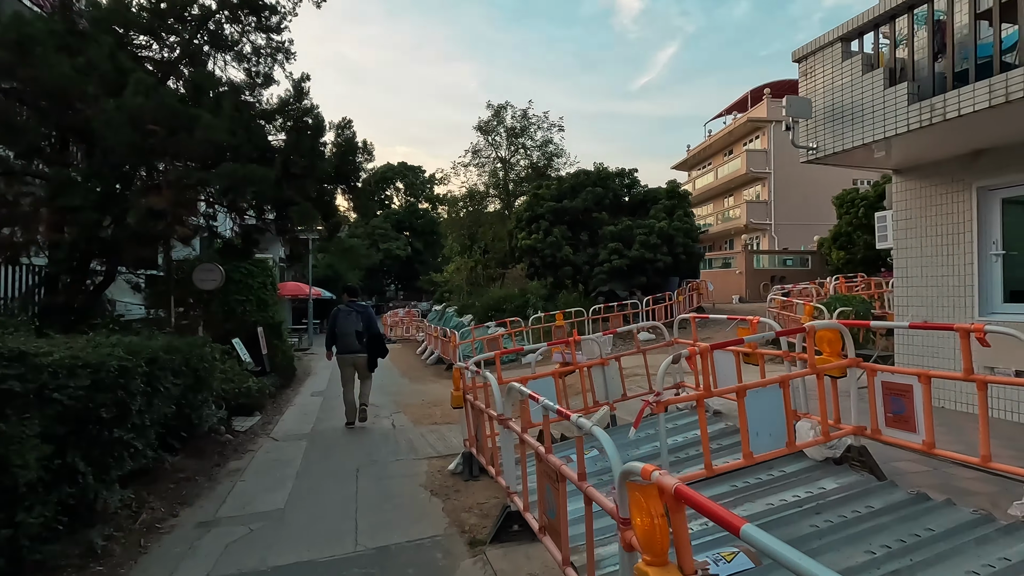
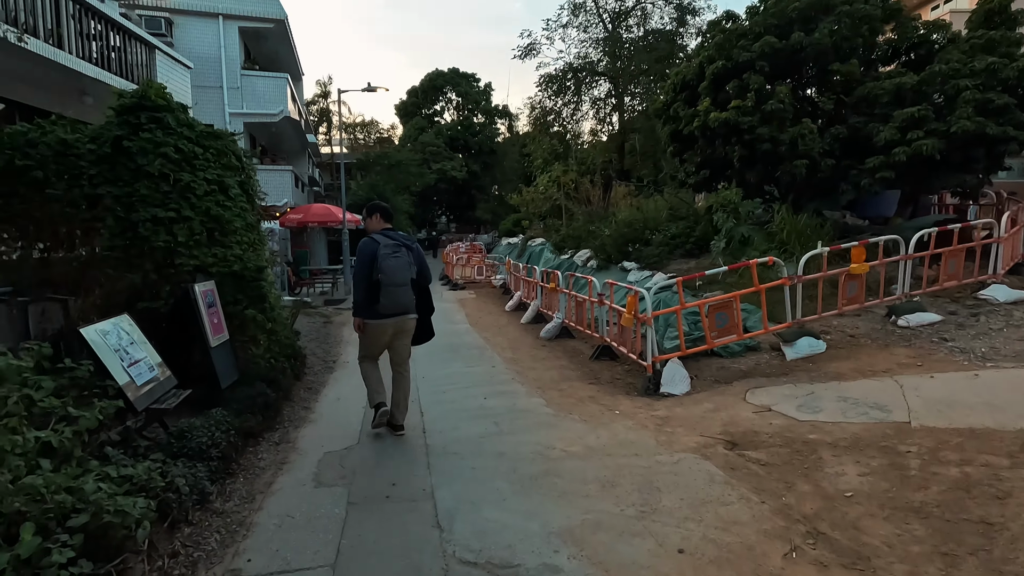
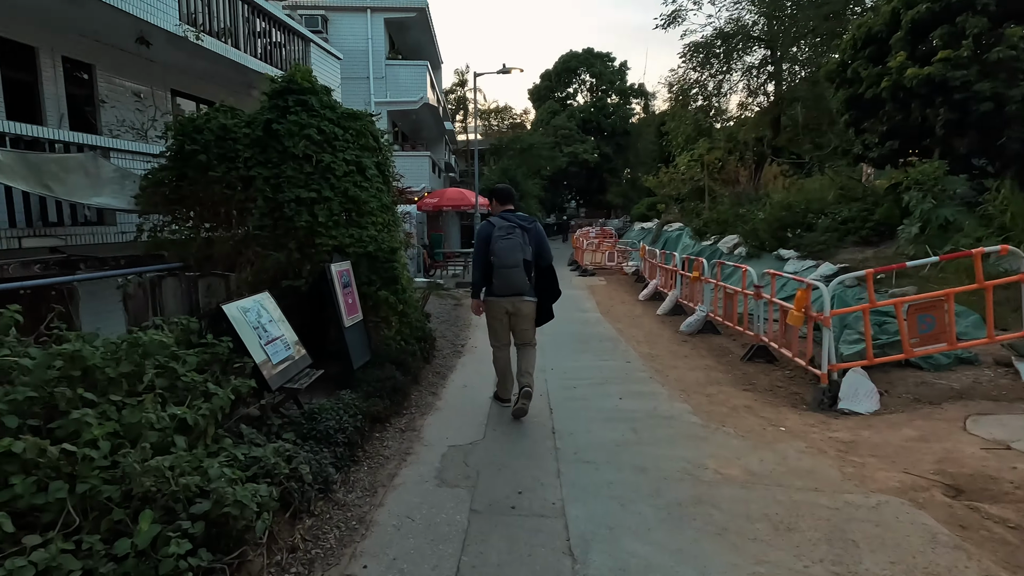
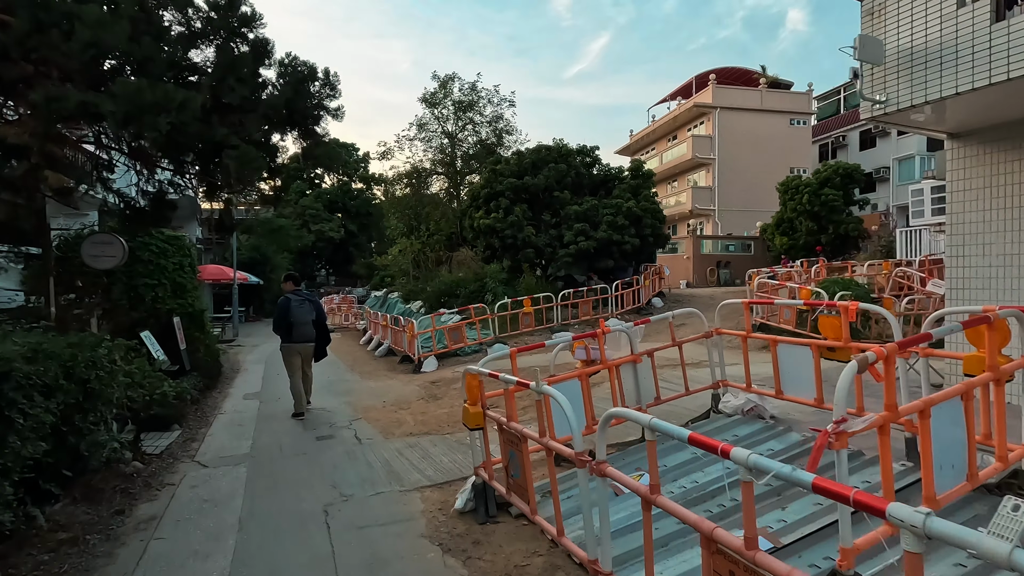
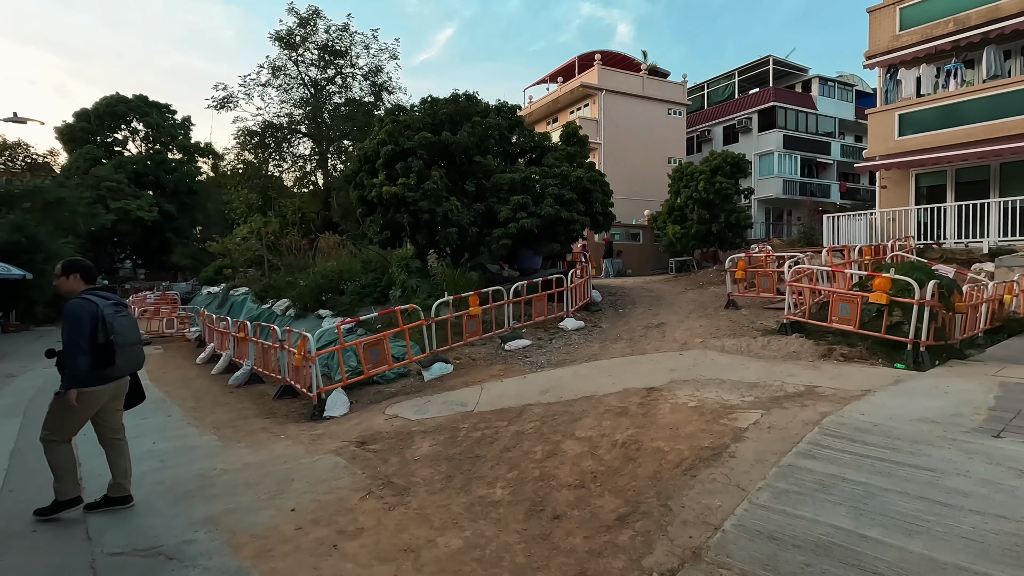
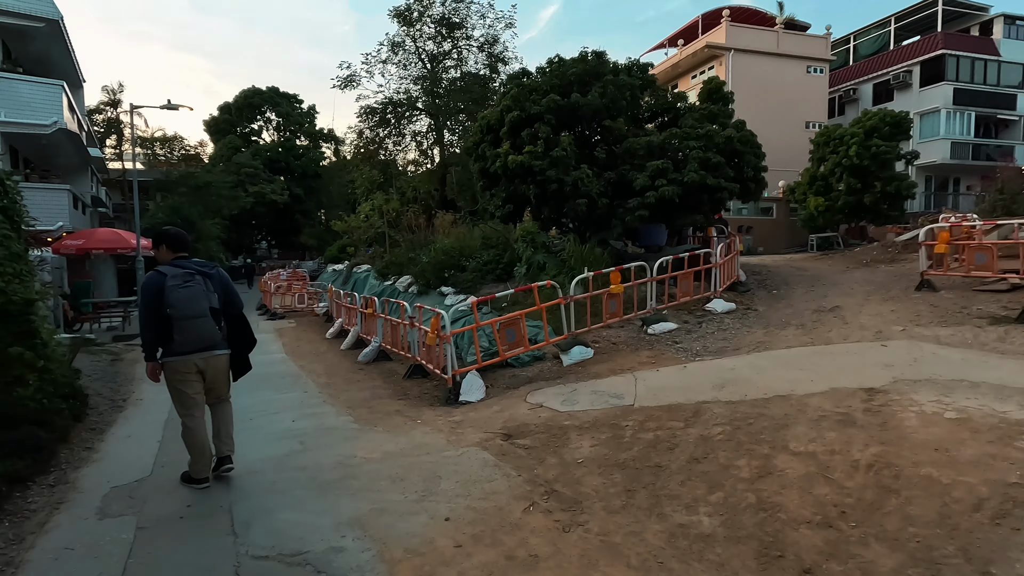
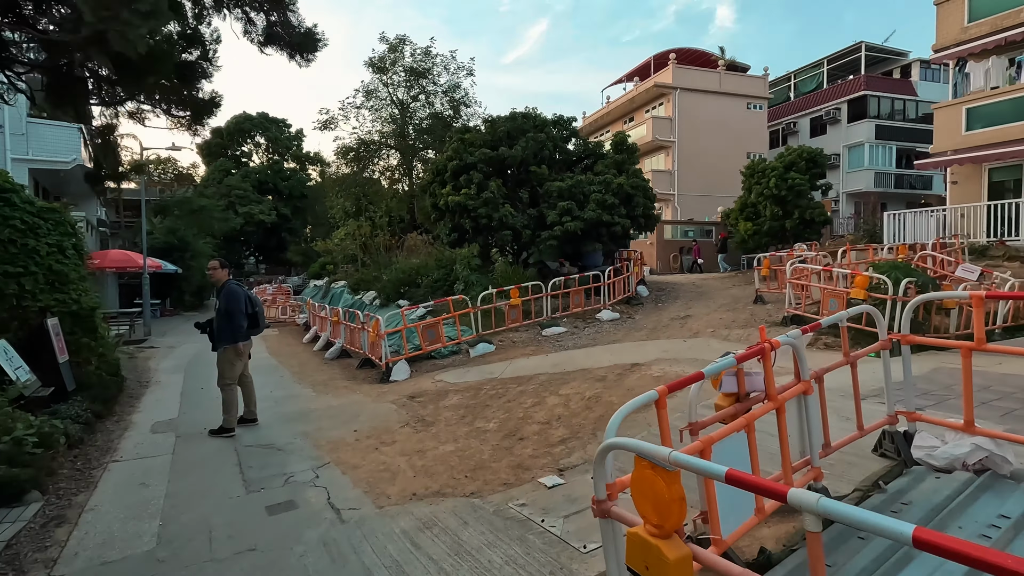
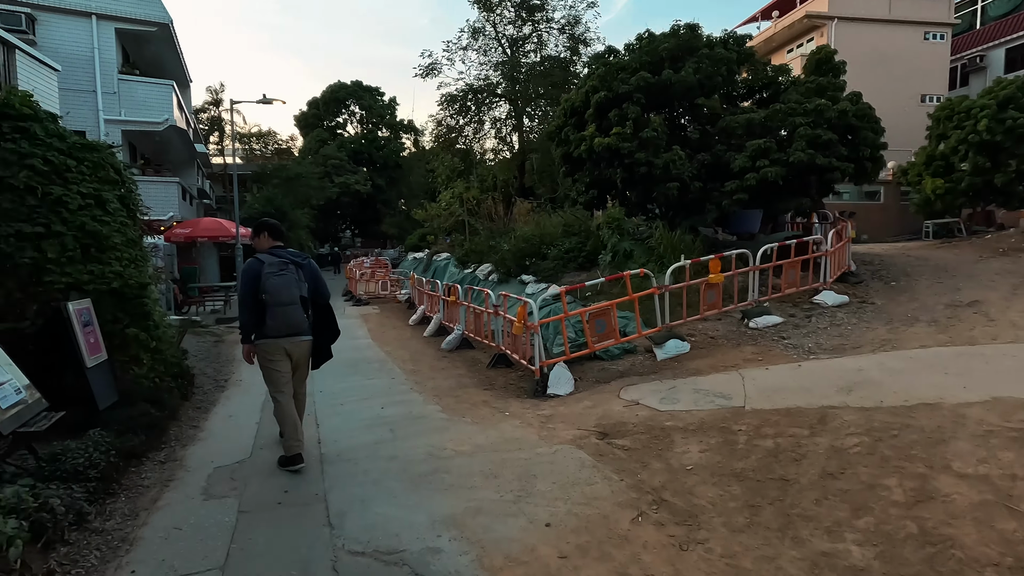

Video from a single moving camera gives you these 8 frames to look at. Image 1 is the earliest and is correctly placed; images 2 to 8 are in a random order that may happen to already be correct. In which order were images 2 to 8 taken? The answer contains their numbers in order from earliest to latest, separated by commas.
4, 7, 5, 6, 8, 2, 3
